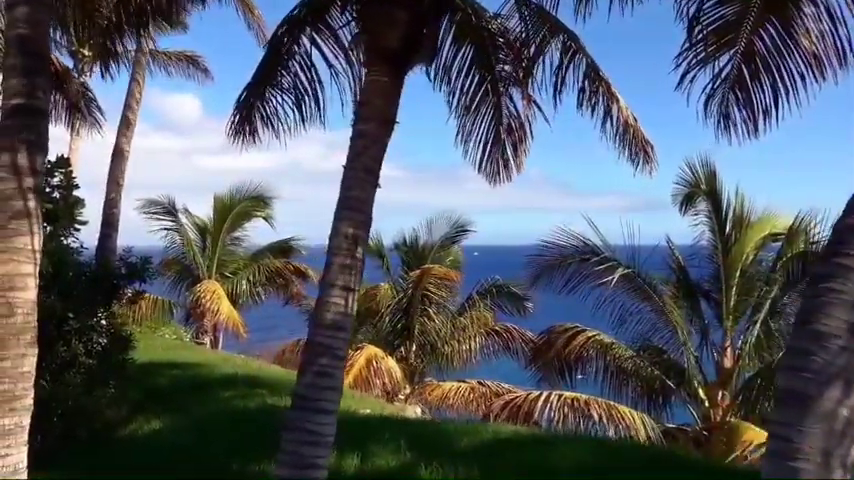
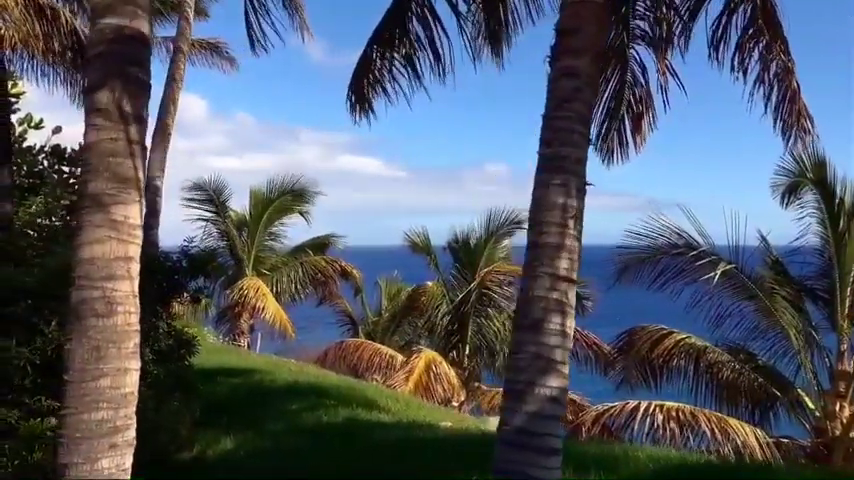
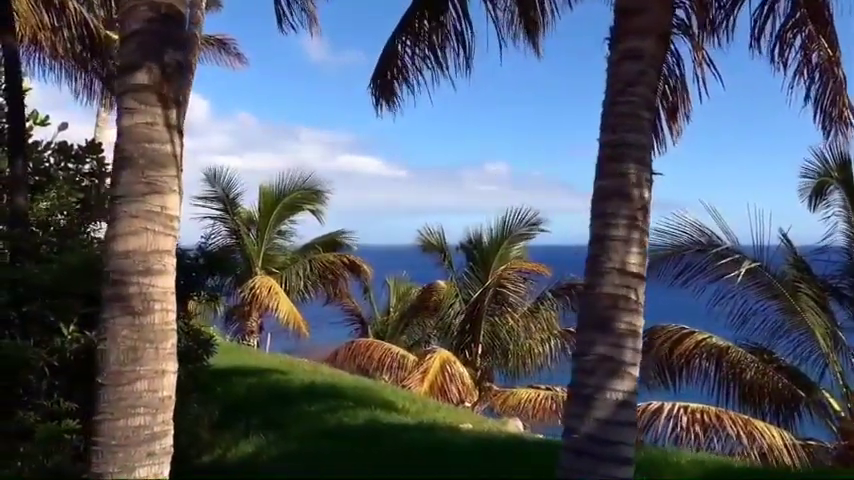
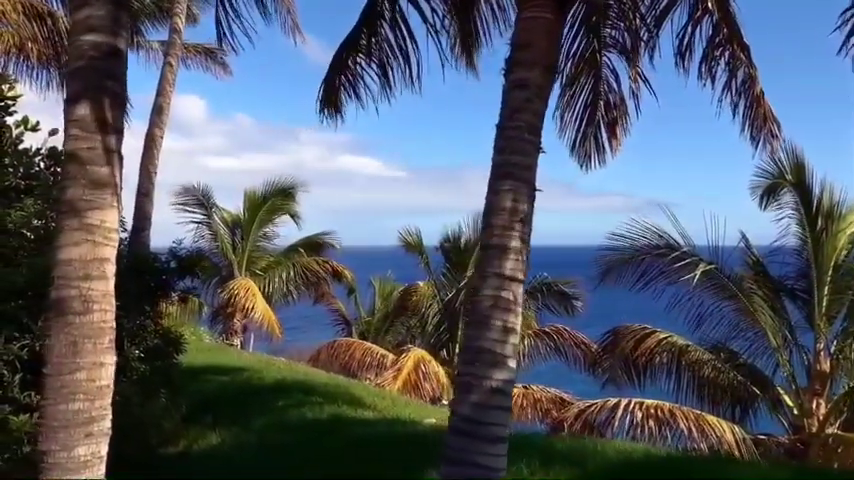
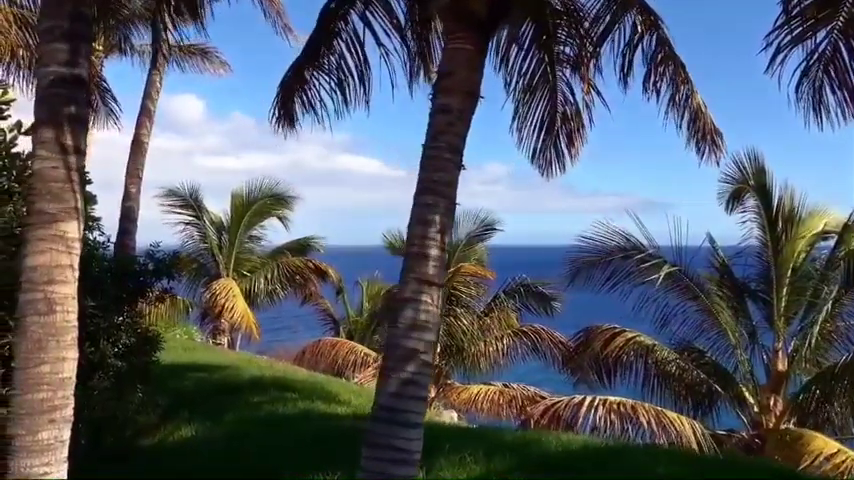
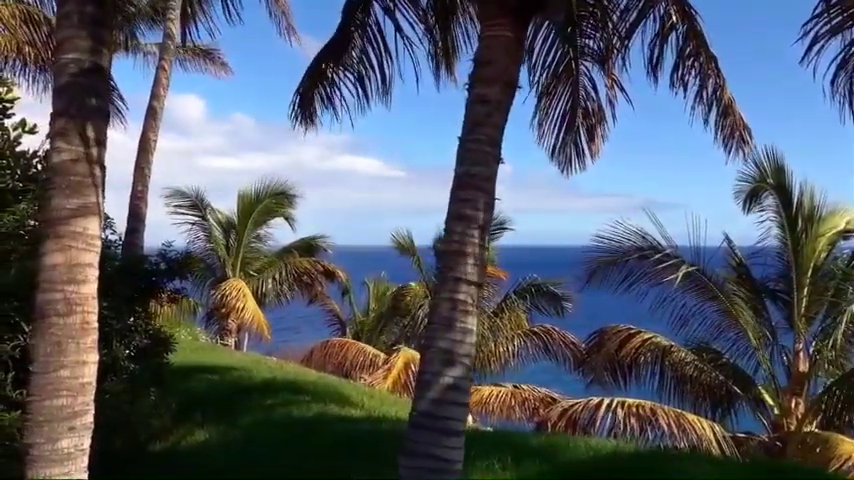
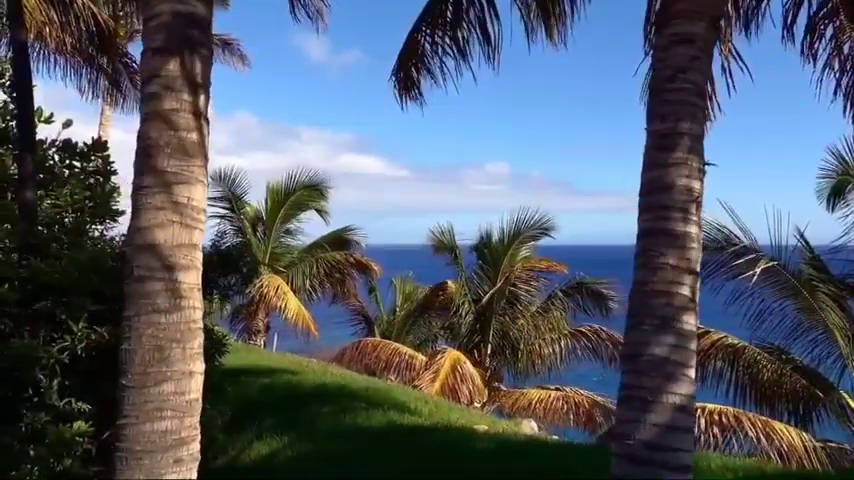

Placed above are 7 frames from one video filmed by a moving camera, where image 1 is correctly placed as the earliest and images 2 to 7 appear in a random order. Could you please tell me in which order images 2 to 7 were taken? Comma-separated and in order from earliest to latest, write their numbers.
5, 6, 4, 2, 3, 7
